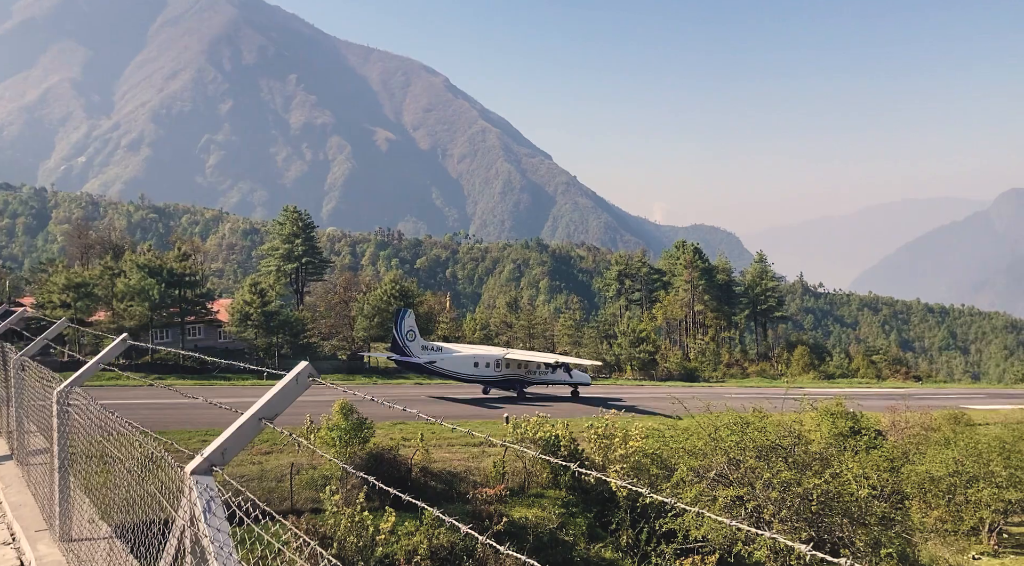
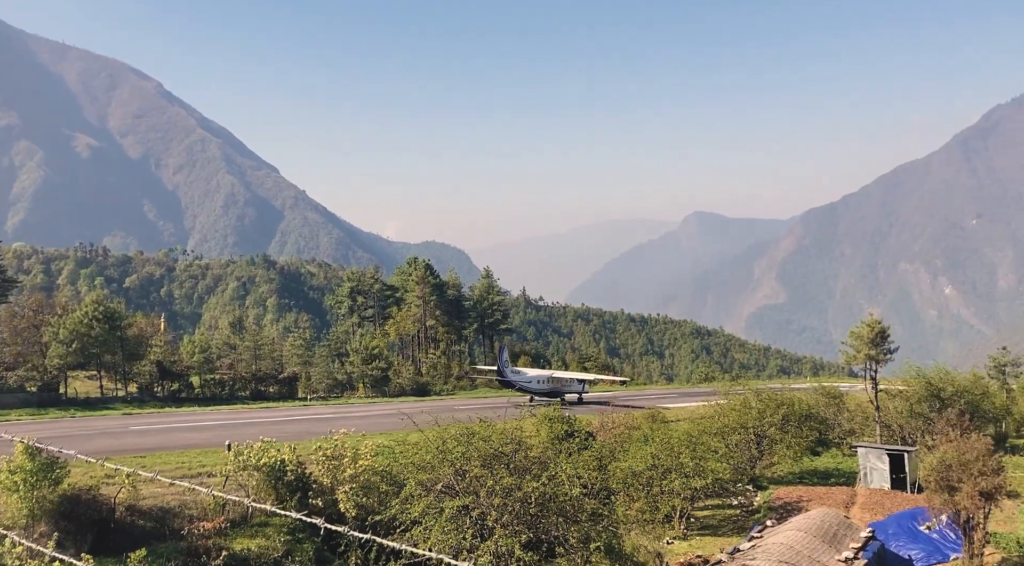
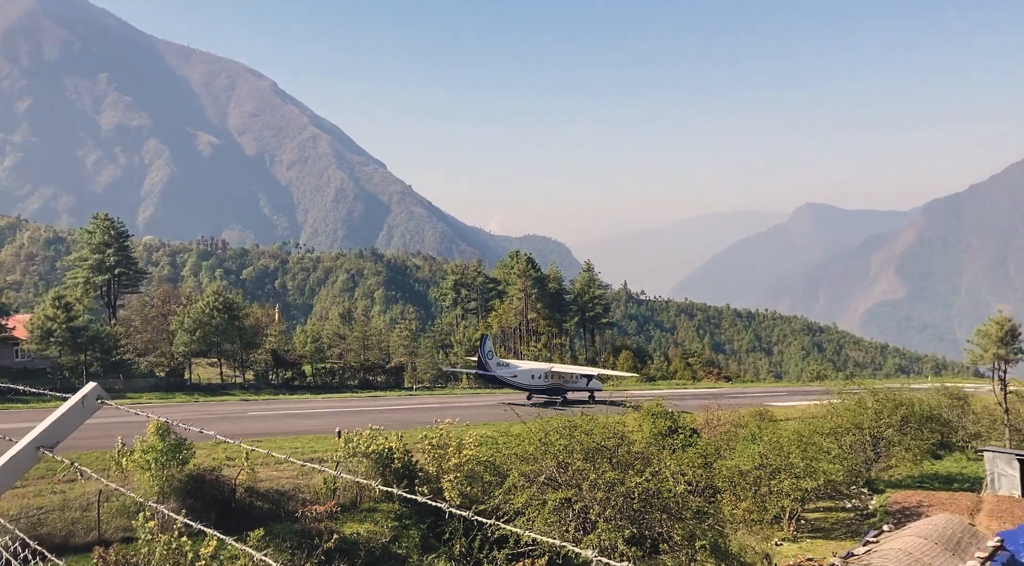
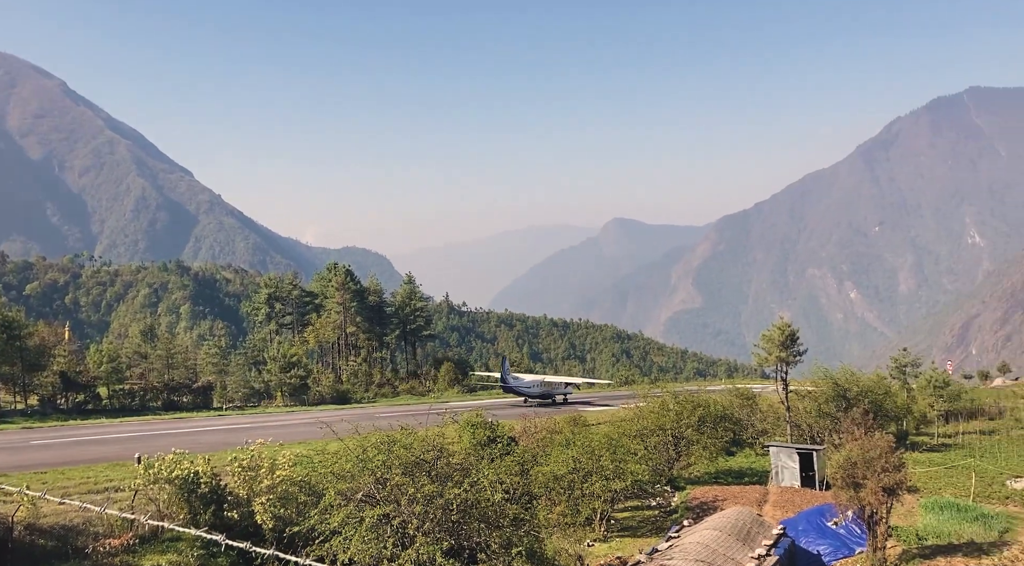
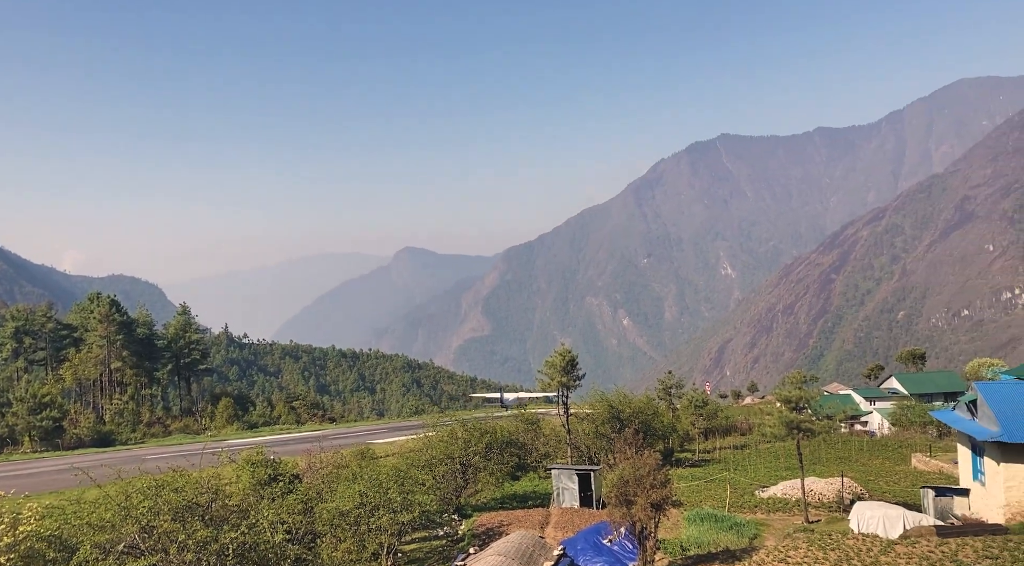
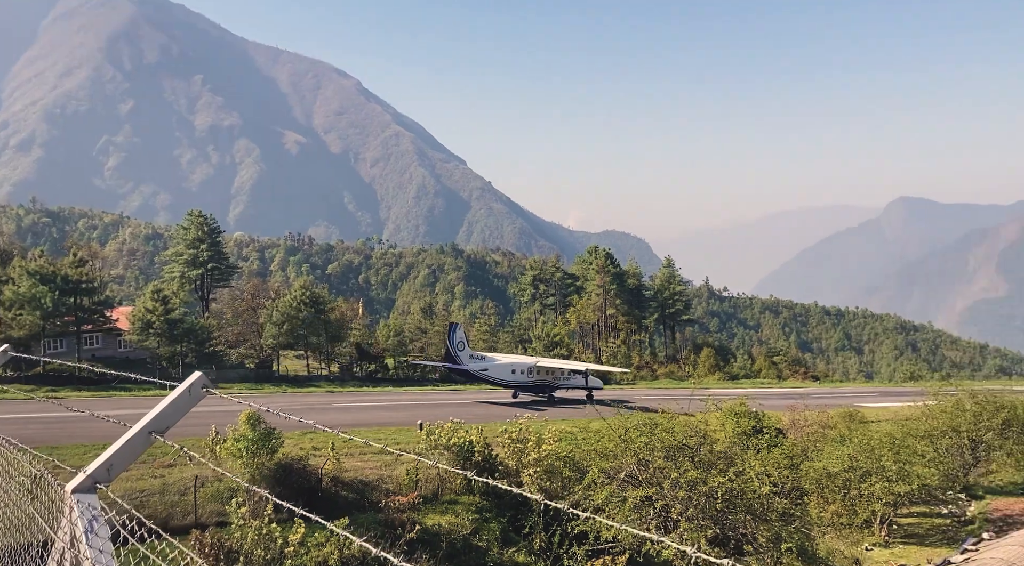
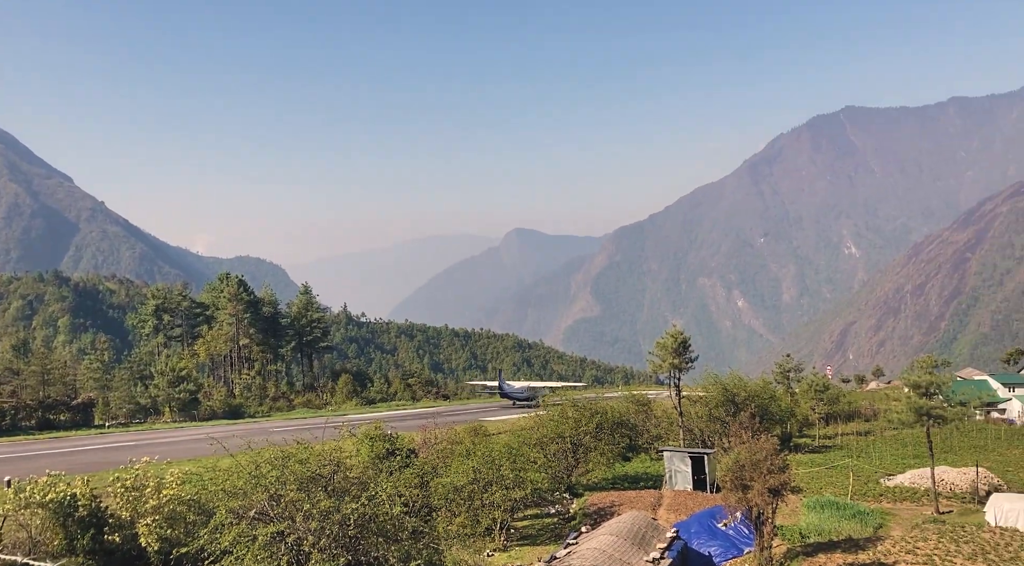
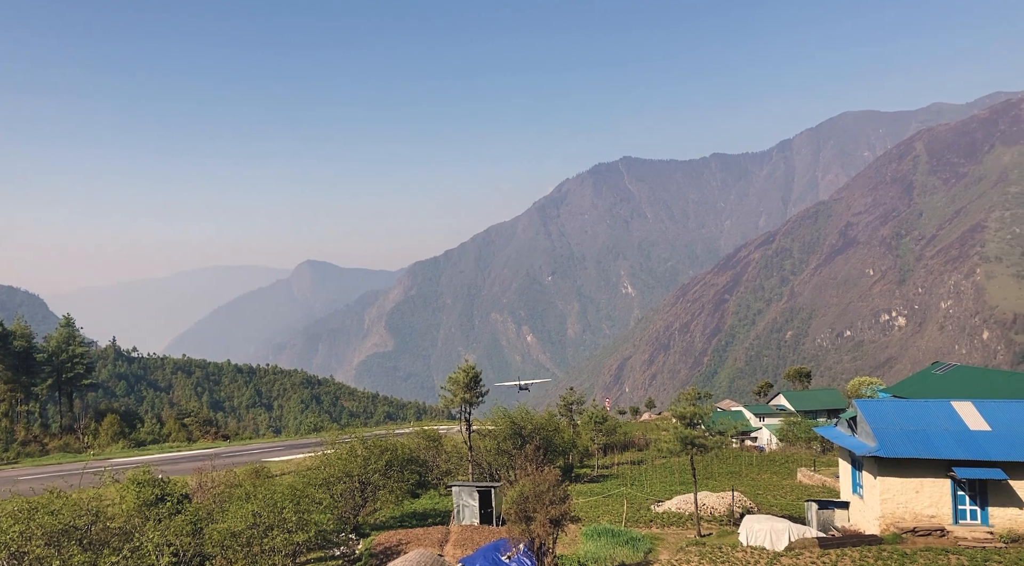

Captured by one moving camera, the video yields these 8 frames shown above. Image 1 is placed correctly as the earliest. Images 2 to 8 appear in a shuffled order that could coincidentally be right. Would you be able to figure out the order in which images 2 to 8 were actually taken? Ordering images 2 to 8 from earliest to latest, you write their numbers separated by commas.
6, 3, 2, 4, 7, 5, 8
